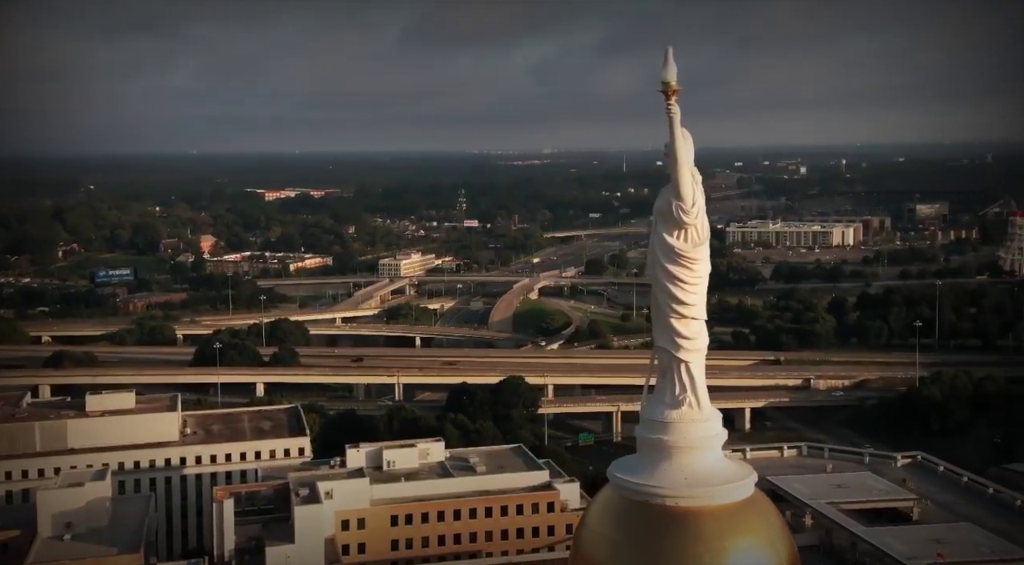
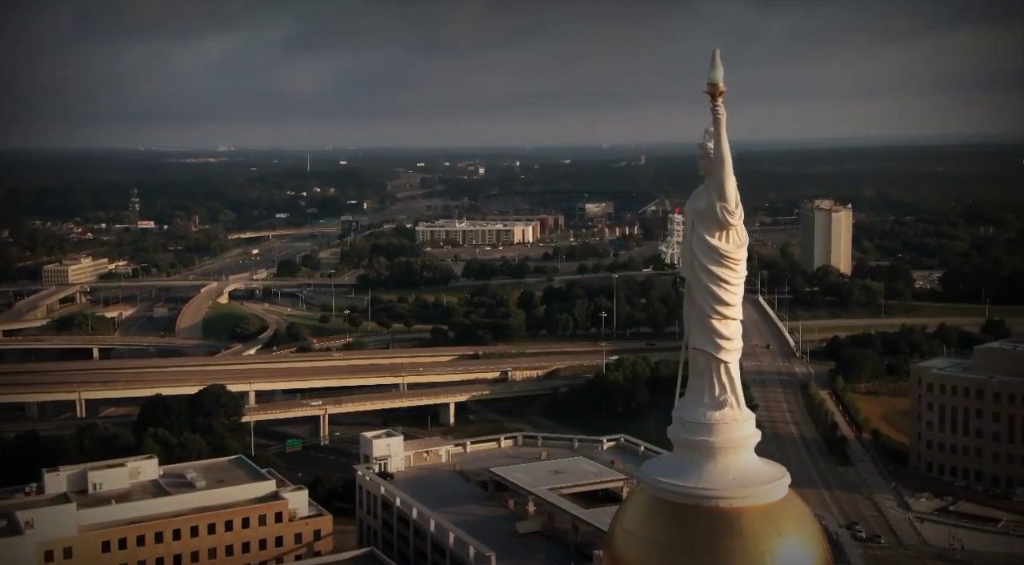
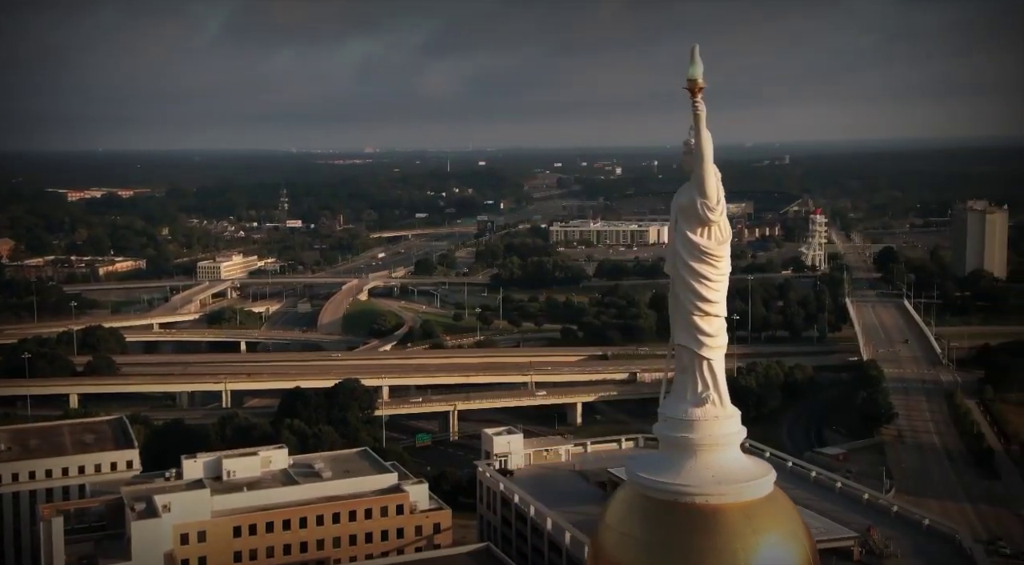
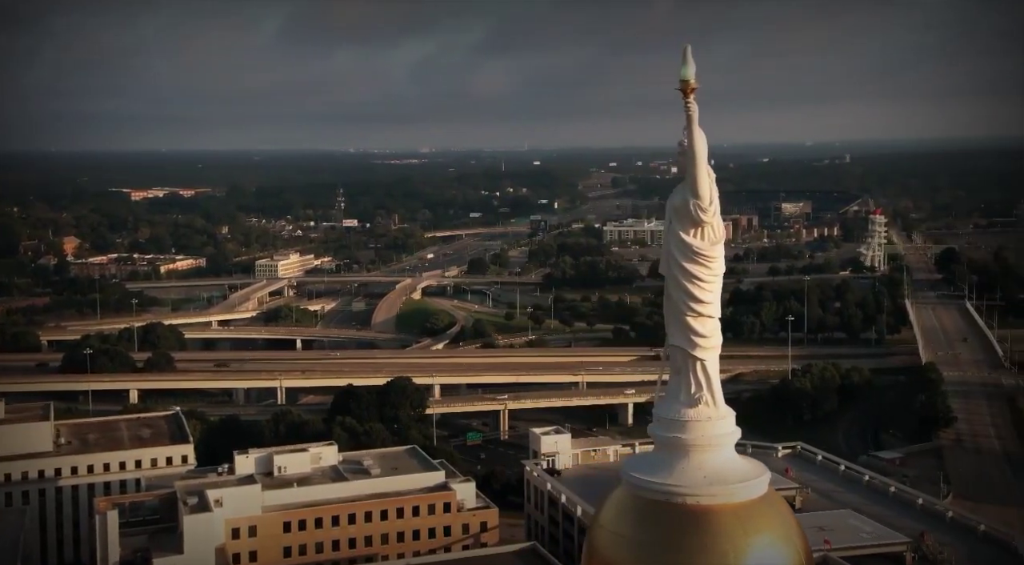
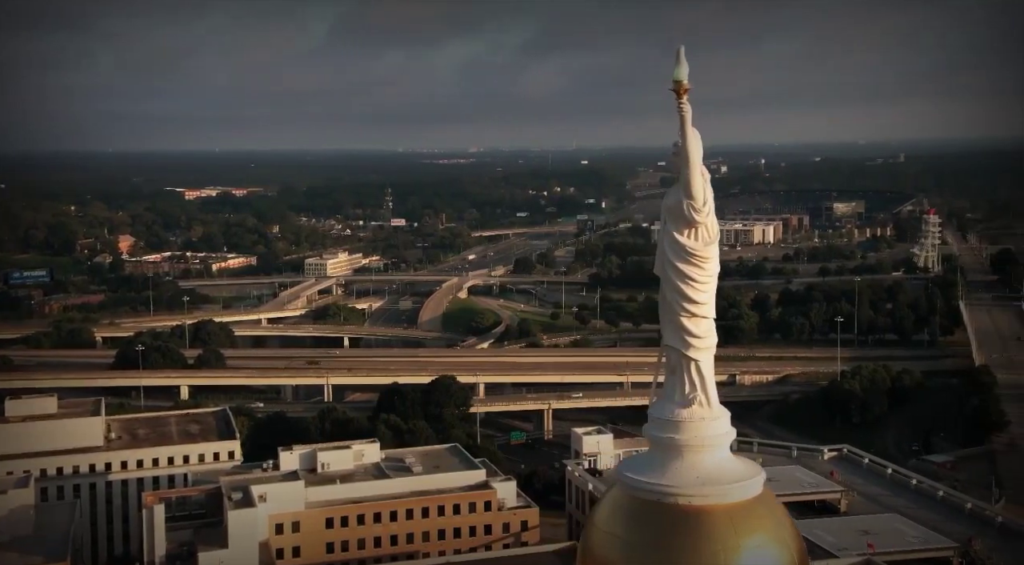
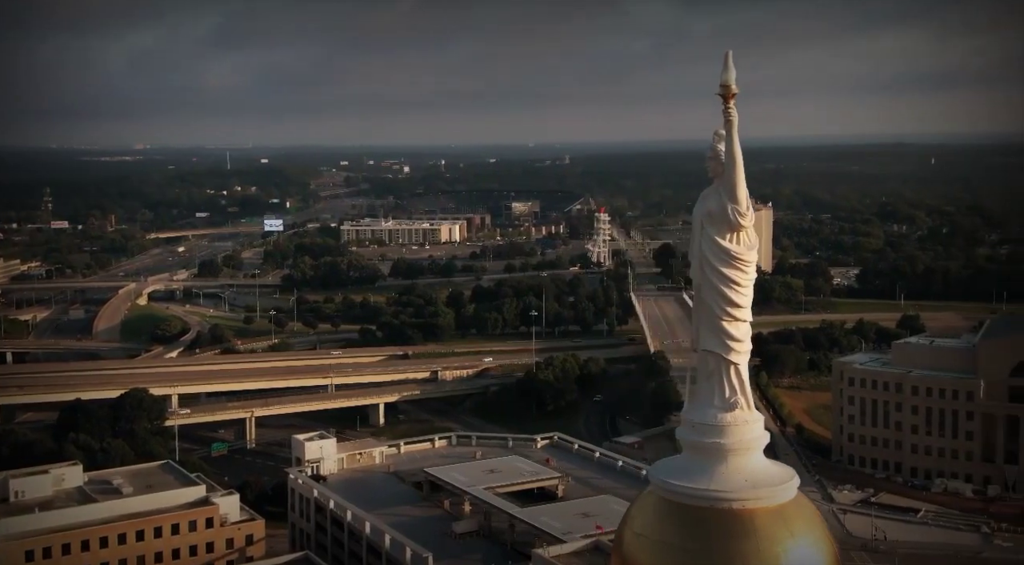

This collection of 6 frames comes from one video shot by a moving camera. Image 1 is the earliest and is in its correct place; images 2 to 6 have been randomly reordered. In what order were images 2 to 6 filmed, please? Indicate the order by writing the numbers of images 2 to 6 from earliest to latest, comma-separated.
5, 4, 3, 2, 6
